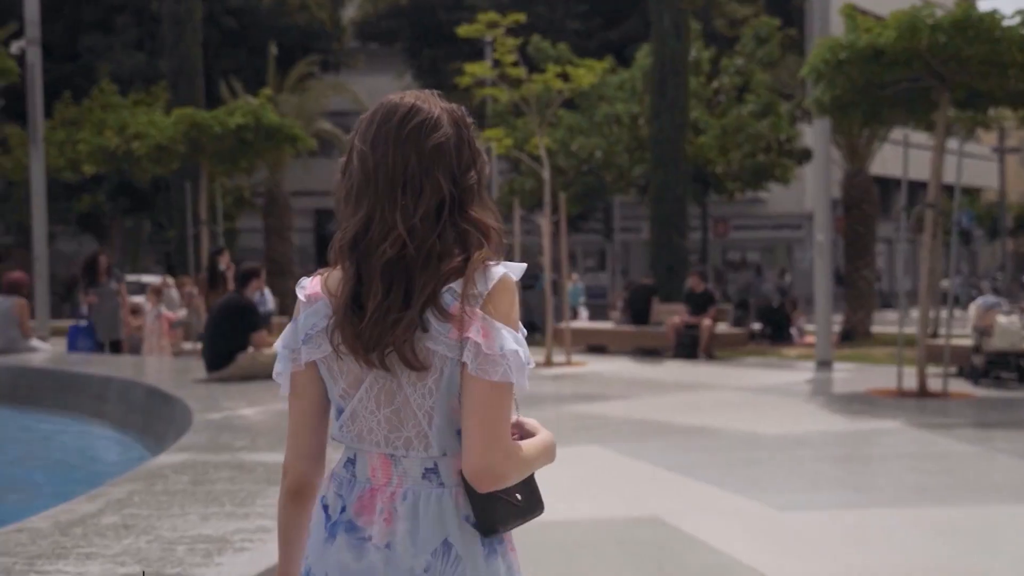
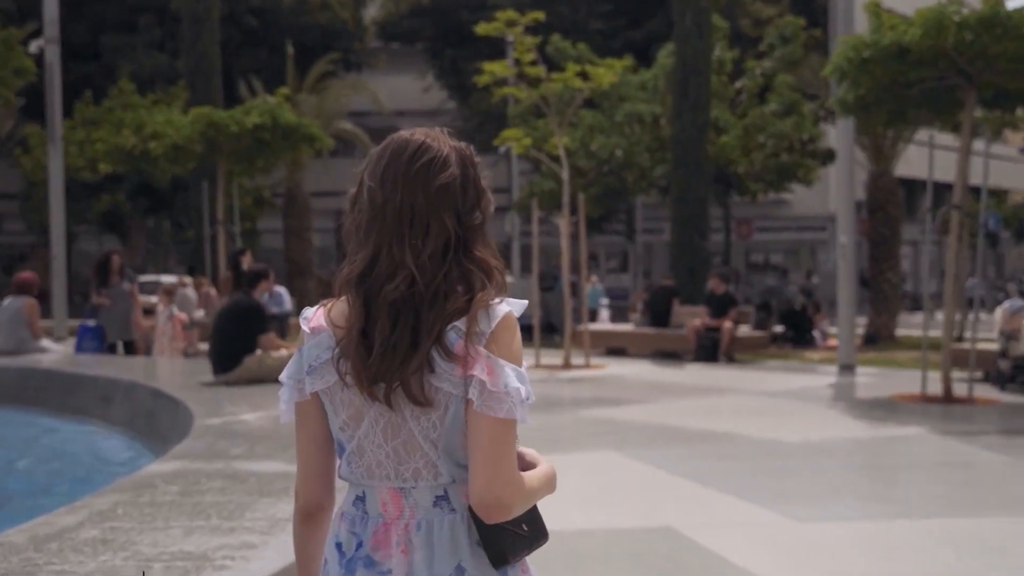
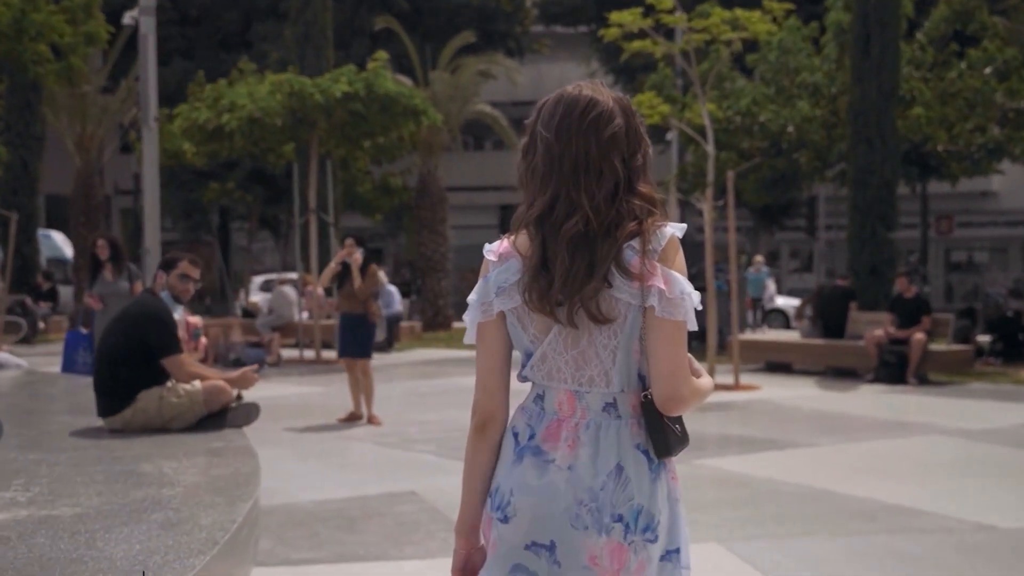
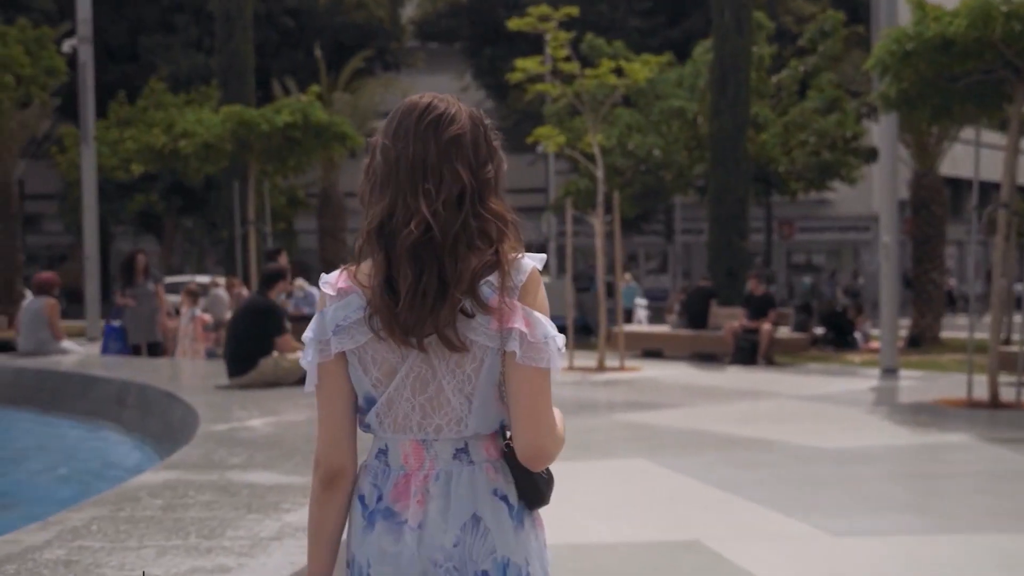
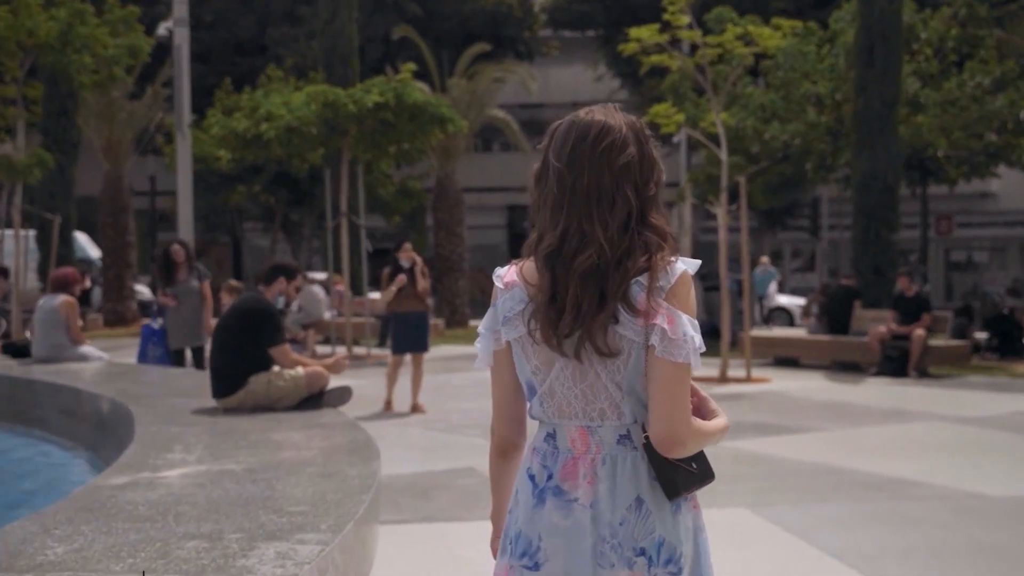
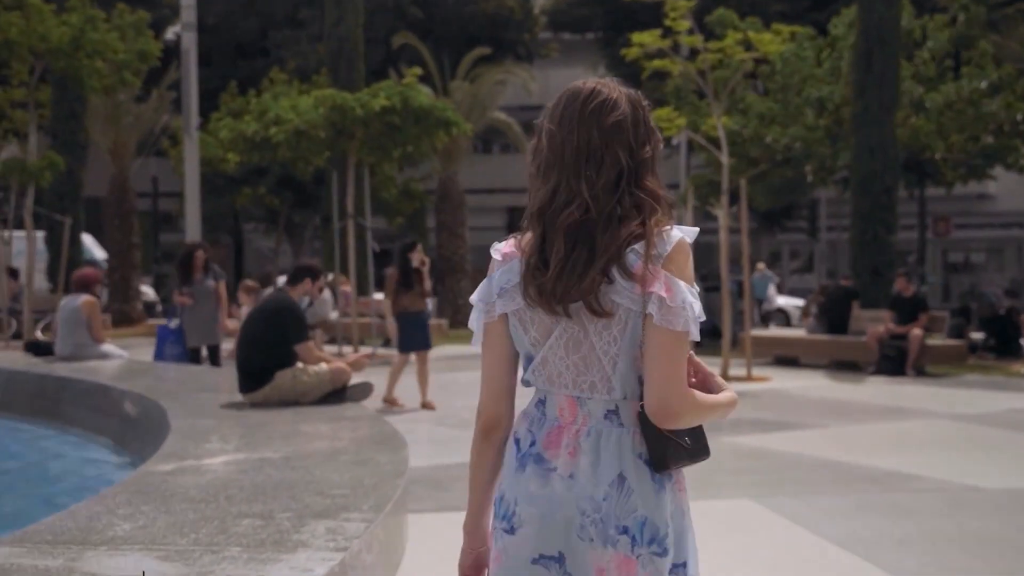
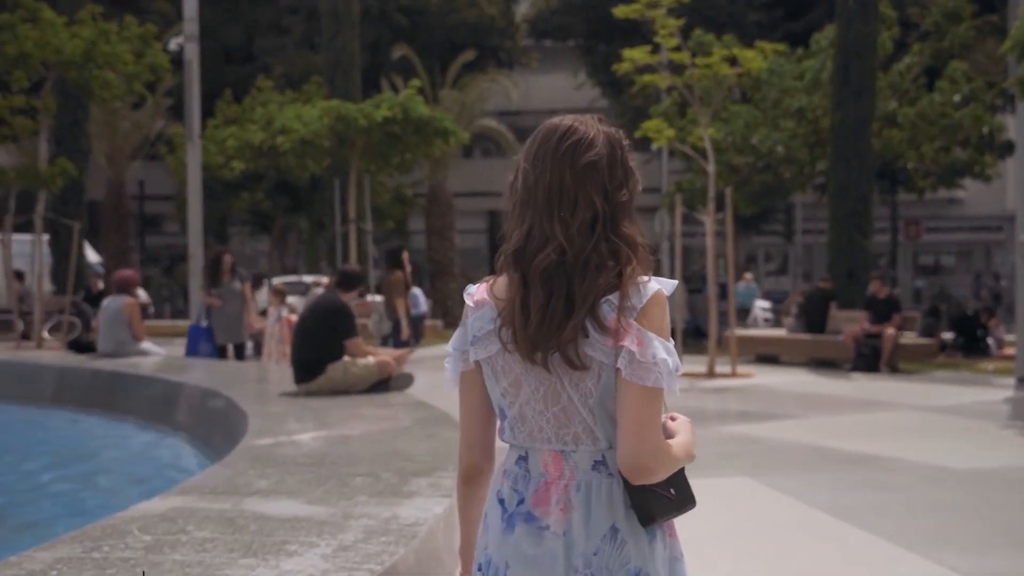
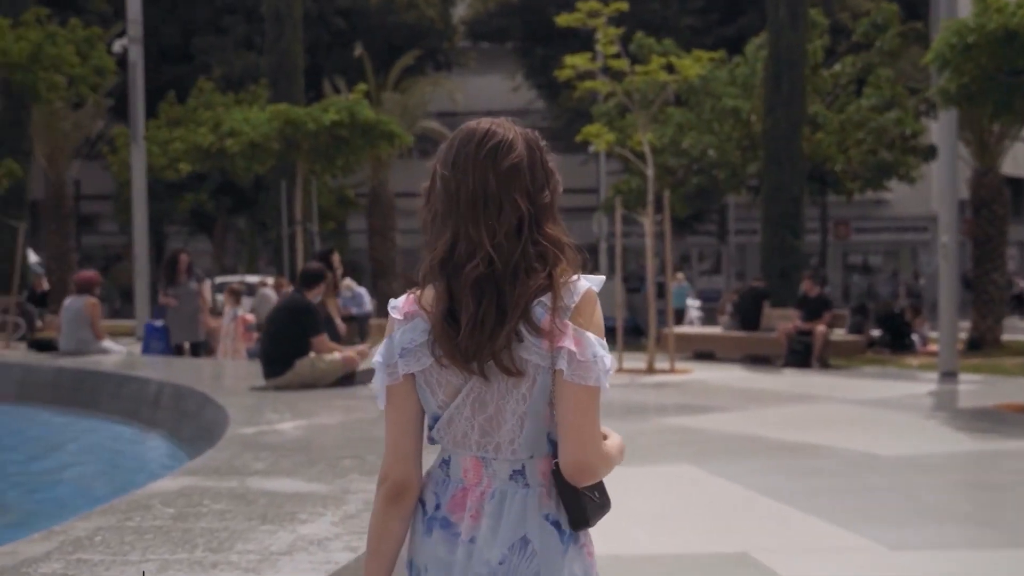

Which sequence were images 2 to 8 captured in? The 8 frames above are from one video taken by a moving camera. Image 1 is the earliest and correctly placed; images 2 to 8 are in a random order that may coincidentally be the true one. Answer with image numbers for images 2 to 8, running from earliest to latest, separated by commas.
2, 4, 8, 7, 6, 5, 3
